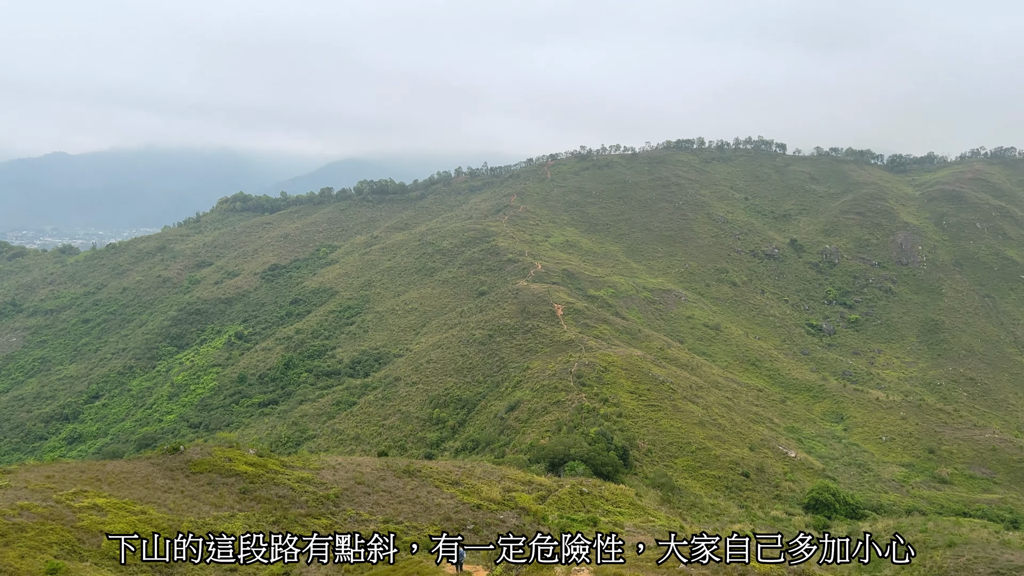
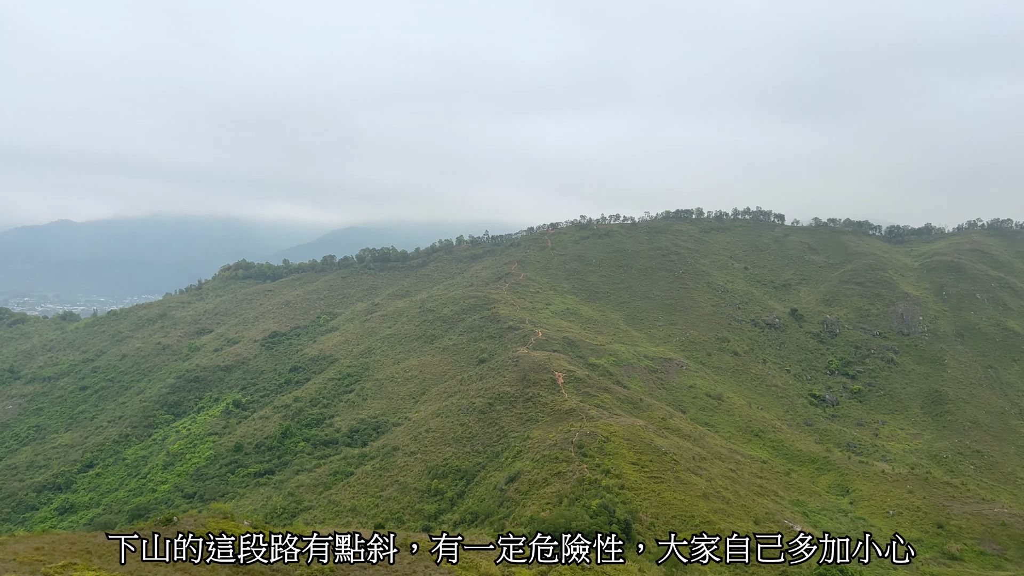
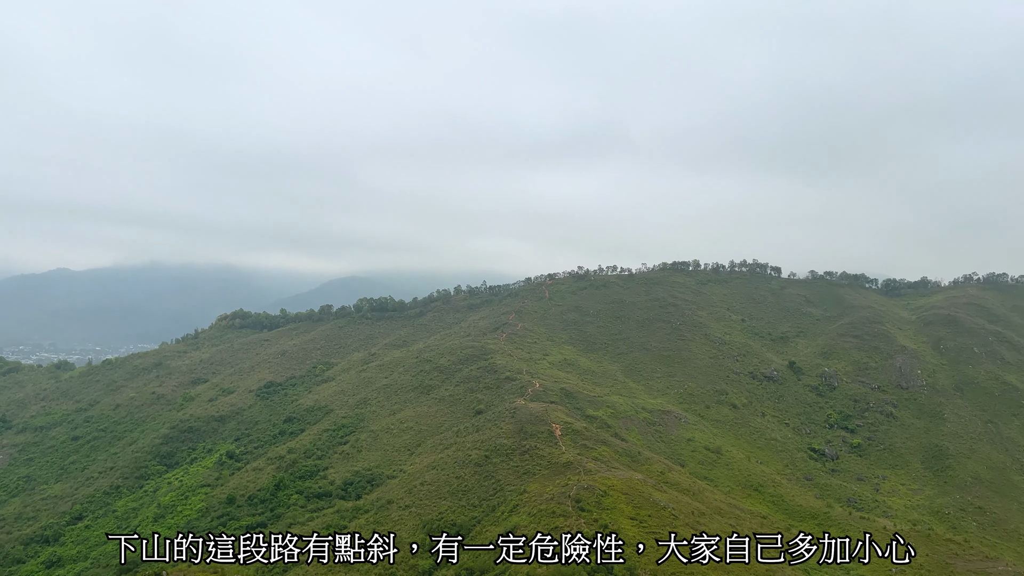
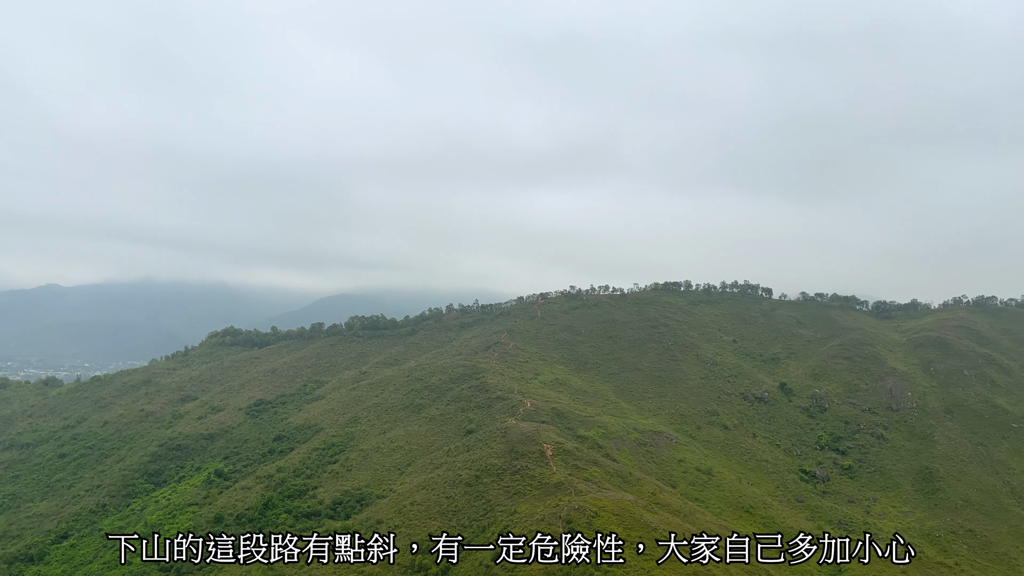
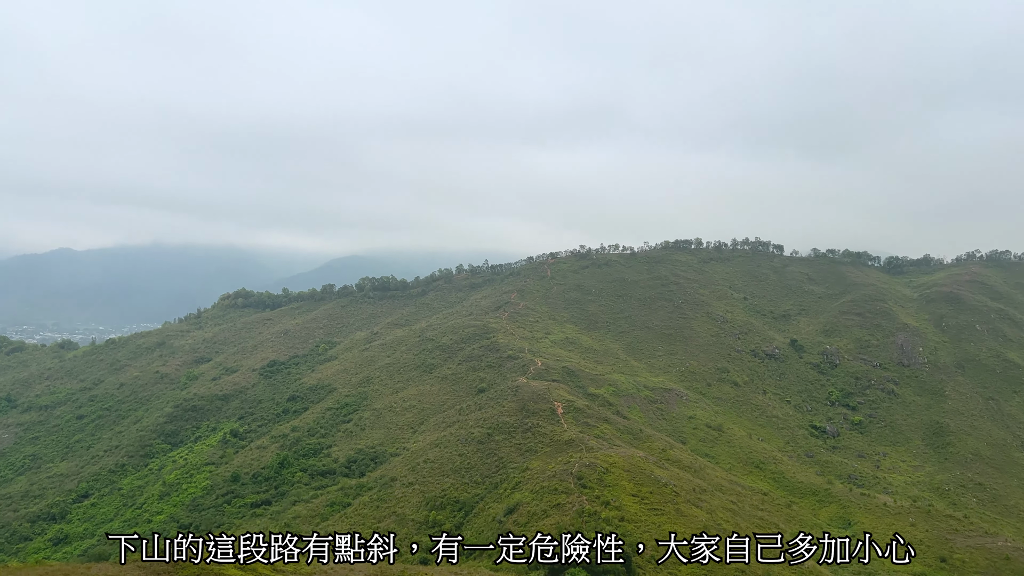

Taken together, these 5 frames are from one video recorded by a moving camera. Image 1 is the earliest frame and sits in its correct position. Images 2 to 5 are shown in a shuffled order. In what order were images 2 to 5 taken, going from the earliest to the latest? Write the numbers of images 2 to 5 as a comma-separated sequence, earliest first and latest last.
2, 5, 3, 4
